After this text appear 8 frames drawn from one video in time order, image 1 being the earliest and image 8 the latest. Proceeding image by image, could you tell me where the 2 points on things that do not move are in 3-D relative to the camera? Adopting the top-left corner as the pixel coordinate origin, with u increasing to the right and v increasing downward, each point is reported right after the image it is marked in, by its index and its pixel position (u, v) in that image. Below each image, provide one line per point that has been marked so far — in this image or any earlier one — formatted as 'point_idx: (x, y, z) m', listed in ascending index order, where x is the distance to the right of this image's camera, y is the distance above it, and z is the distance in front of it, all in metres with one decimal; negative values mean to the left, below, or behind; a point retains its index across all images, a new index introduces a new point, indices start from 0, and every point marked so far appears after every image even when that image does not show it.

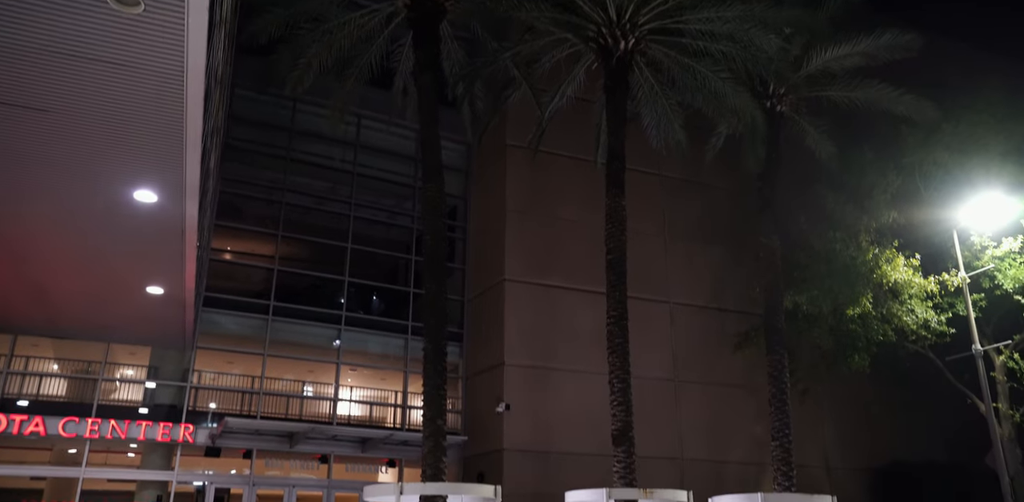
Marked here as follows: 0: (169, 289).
0: (-7.4, -0.8, +16.9) m
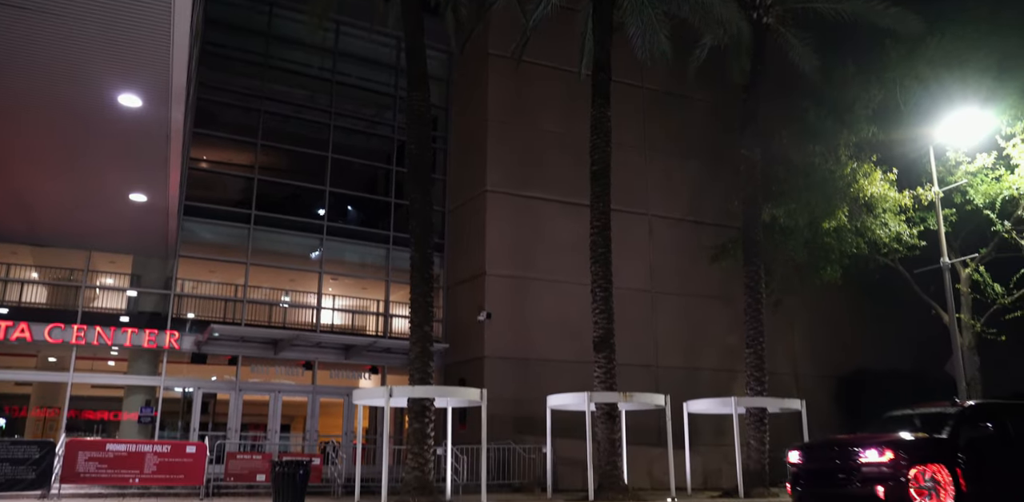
0: (-7.7, +1.2, +16.8) m
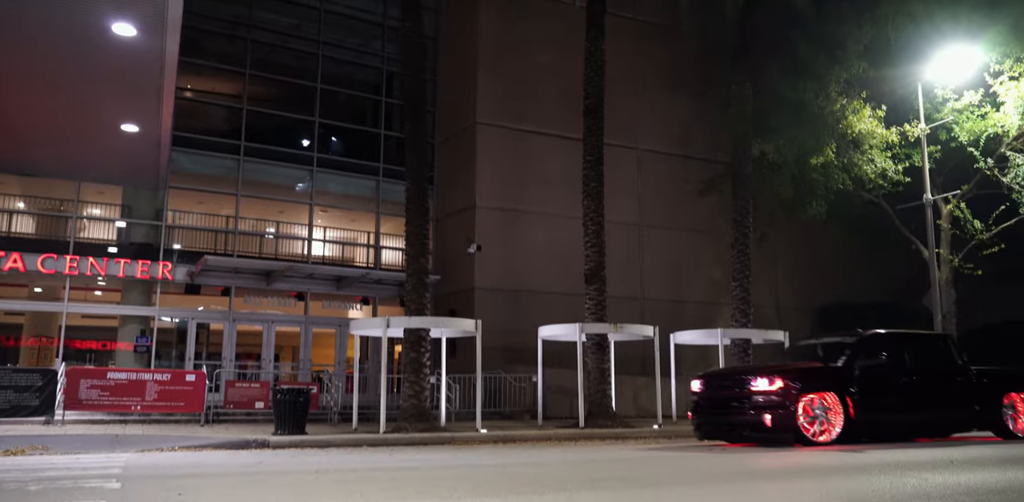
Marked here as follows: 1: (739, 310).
0: (-7.8, +2.7, +16.7) m
1: (+5.7, -1.5, +19.5) m
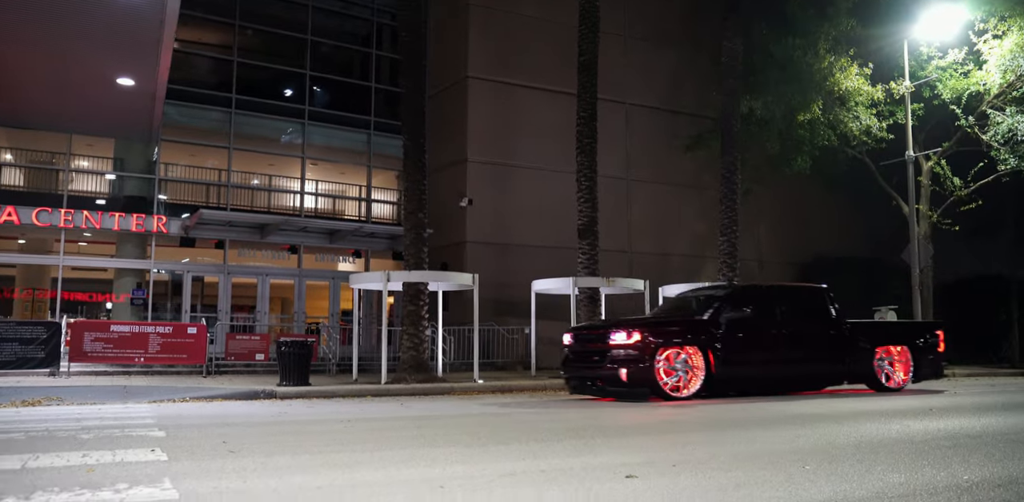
0: (-7.9, +3.6, +16.6) m
1: (+5.5, -0.3, +20.1) m
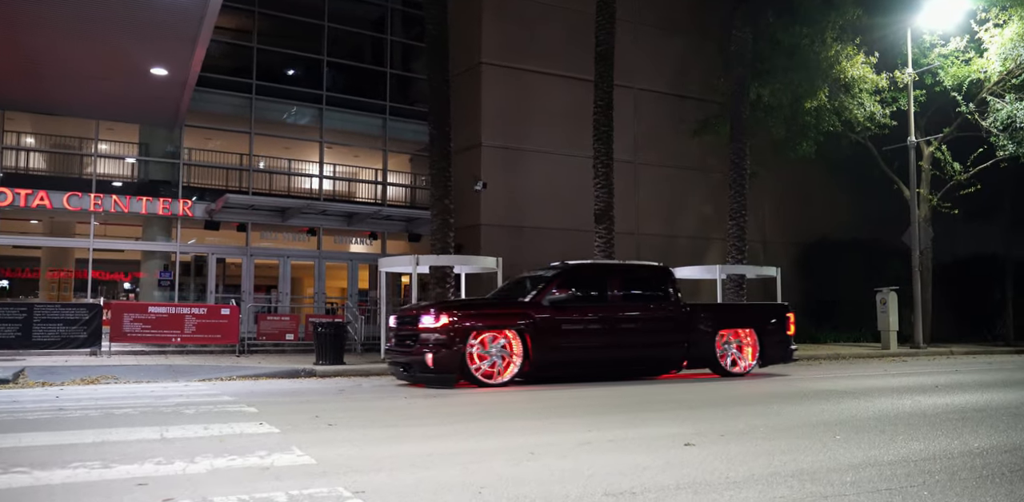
0: (-7.5, +4.0, +17.2) m
1: (+5.9, +0.1, +20.8) m
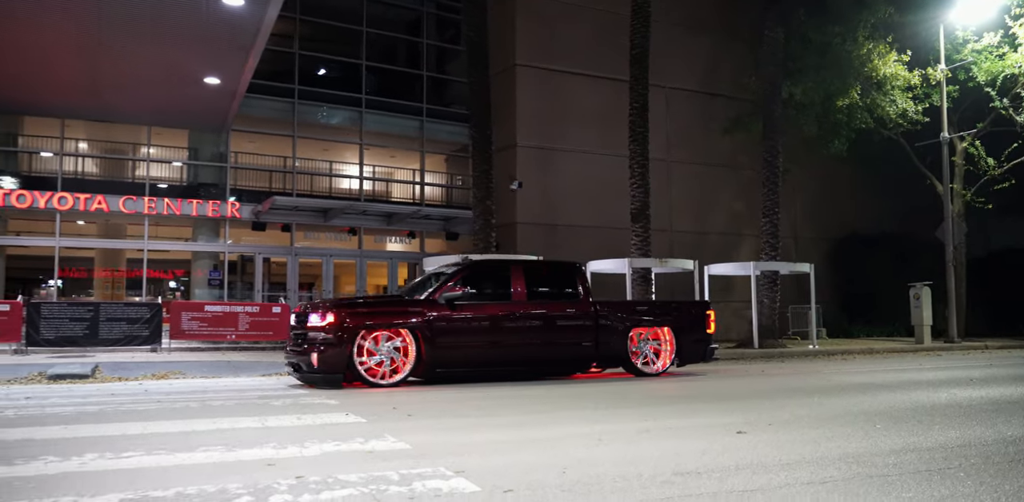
0: (-6.6, +4.0, +18.0) m
1: (+6.9, +0.2, +21.2) m
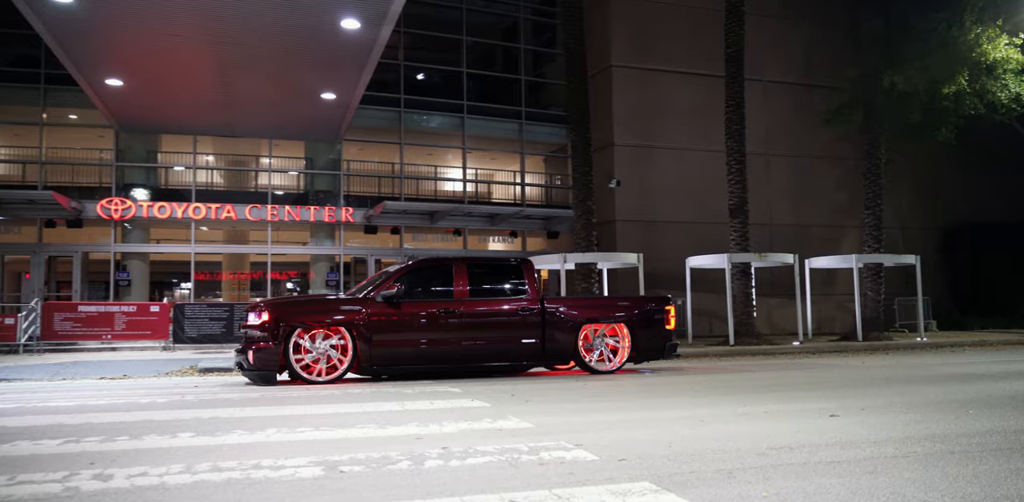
0: (-4.3, +3.9, +19.4) m
1: (+9.6, +0.4, +20.9) m
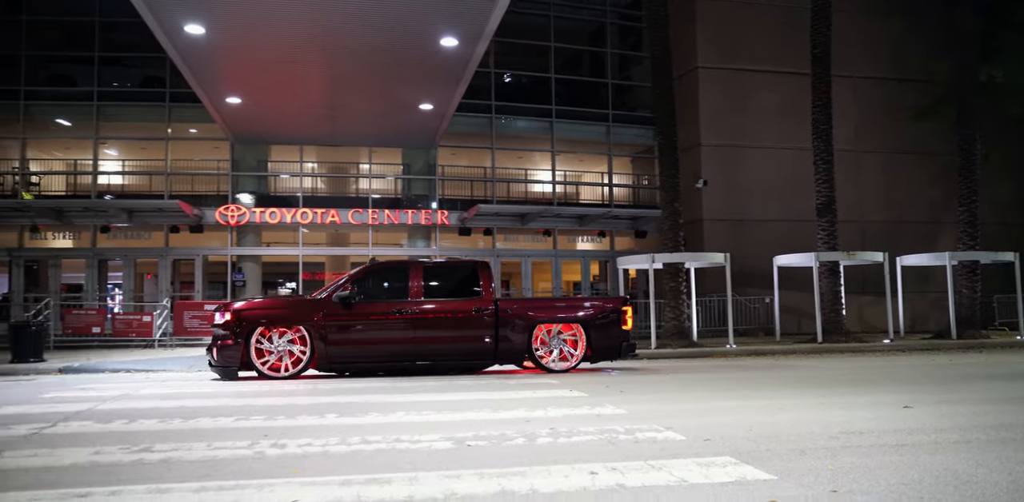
0: (-2.0, +3.8, +20.6) m
1: (+12.0, +0.5, +20.6) m
